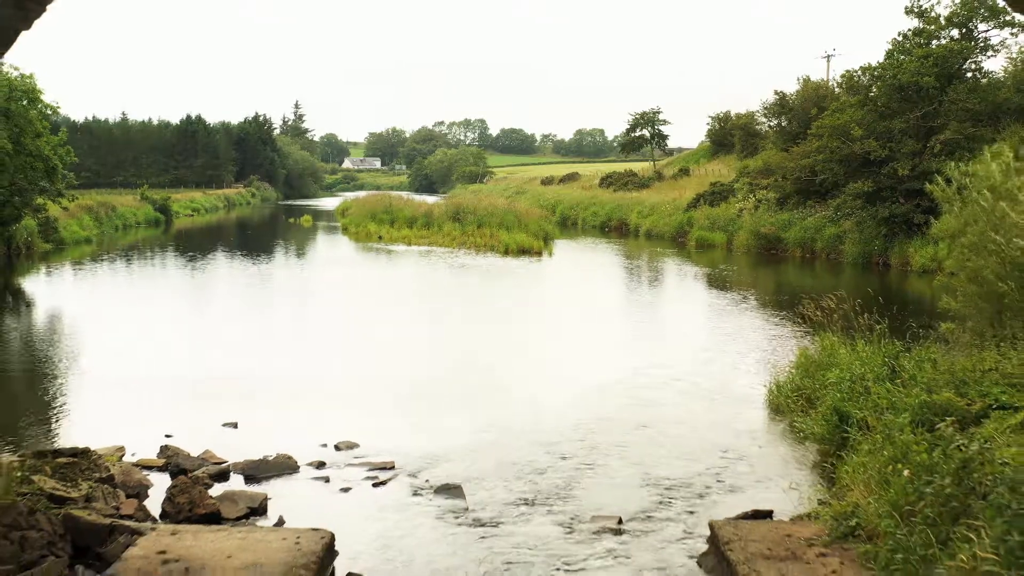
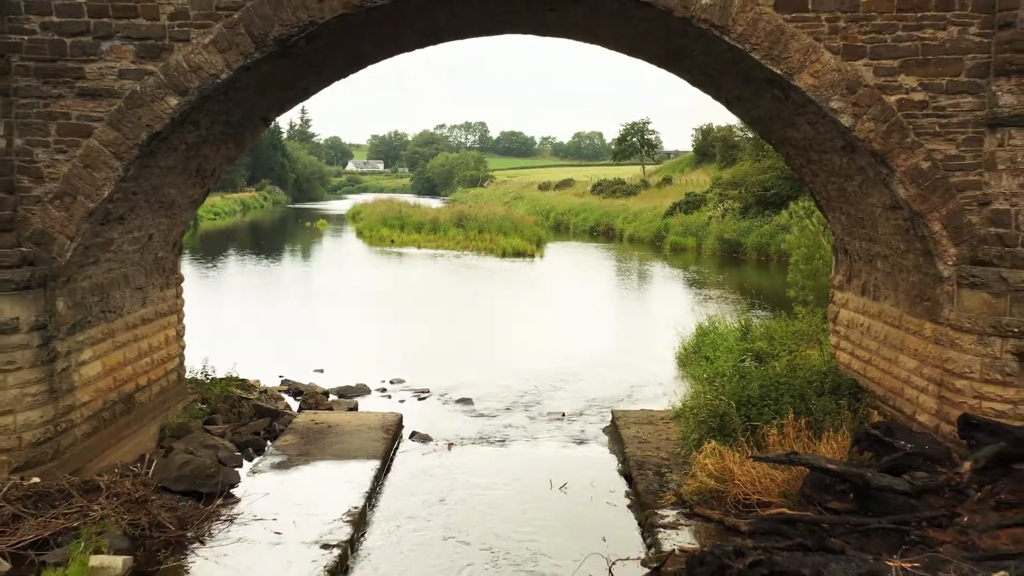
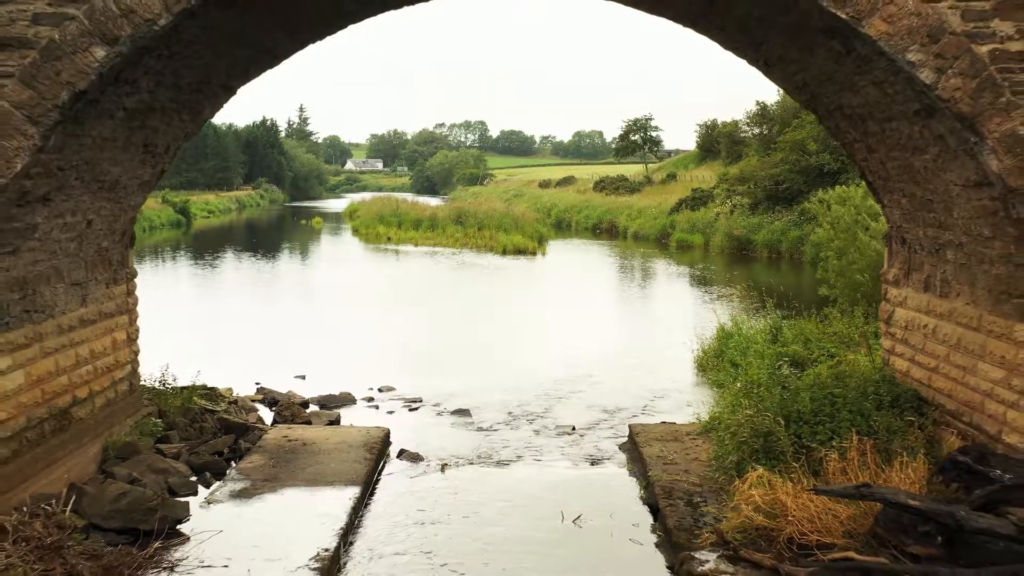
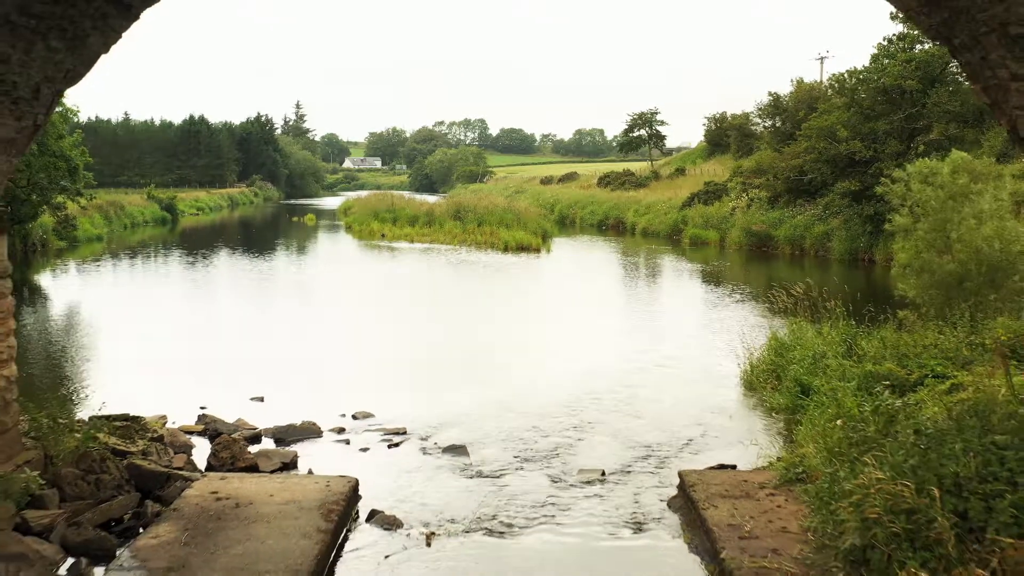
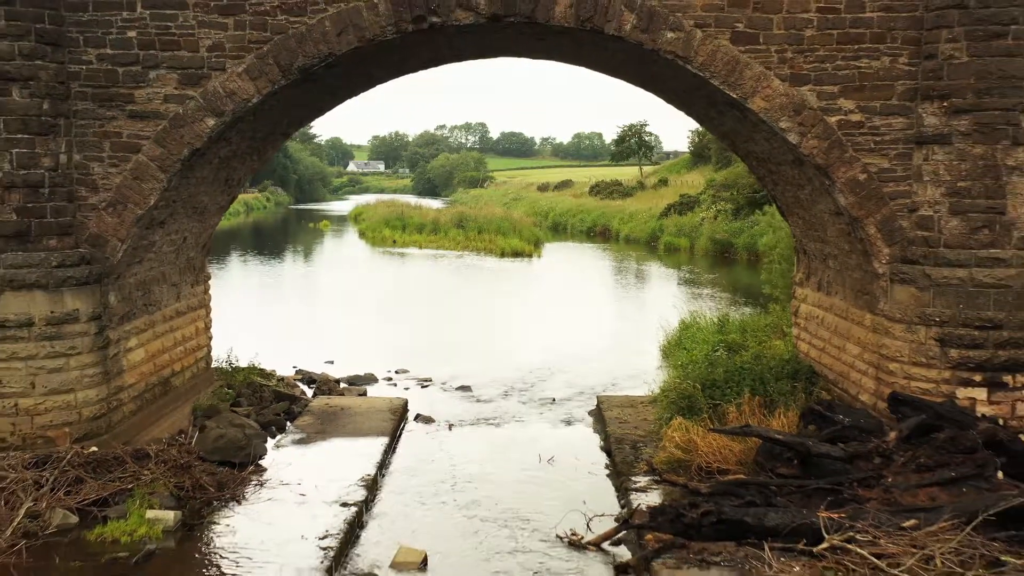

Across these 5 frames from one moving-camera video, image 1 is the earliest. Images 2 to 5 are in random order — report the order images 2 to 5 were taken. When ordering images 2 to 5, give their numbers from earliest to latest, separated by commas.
4, 3, 2, 5
